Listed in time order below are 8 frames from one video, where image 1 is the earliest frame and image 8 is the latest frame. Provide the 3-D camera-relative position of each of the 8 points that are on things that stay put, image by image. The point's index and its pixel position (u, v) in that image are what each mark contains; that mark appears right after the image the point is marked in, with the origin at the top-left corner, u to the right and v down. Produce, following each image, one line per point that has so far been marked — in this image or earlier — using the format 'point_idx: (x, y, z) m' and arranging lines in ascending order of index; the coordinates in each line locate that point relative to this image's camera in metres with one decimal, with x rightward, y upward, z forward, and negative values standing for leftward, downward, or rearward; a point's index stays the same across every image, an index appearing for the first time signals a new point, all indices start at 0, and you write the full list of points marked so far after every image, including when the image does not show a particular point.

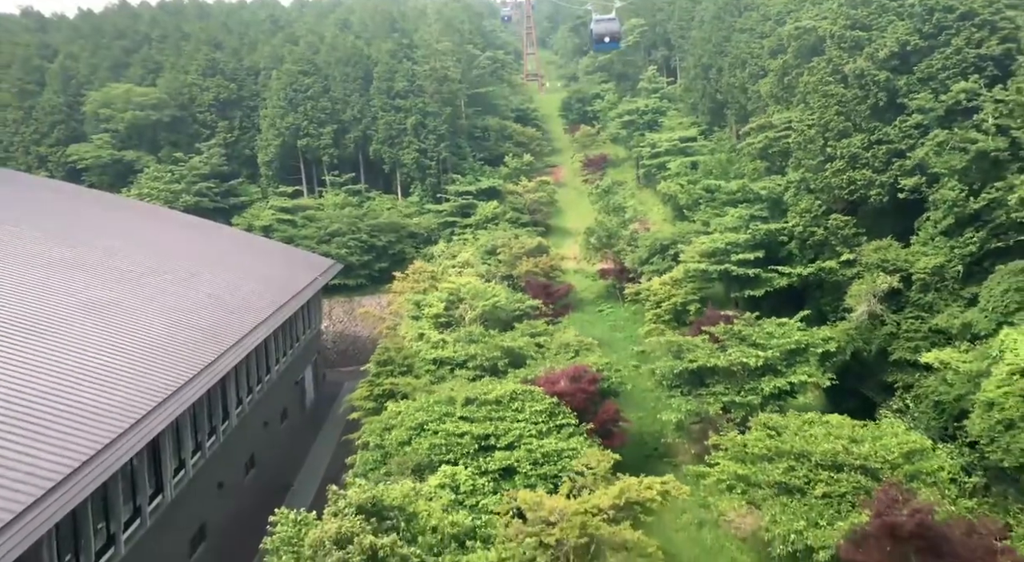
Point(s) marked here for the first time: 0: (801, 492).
0: (+3.8, -2.8, +11.4) m
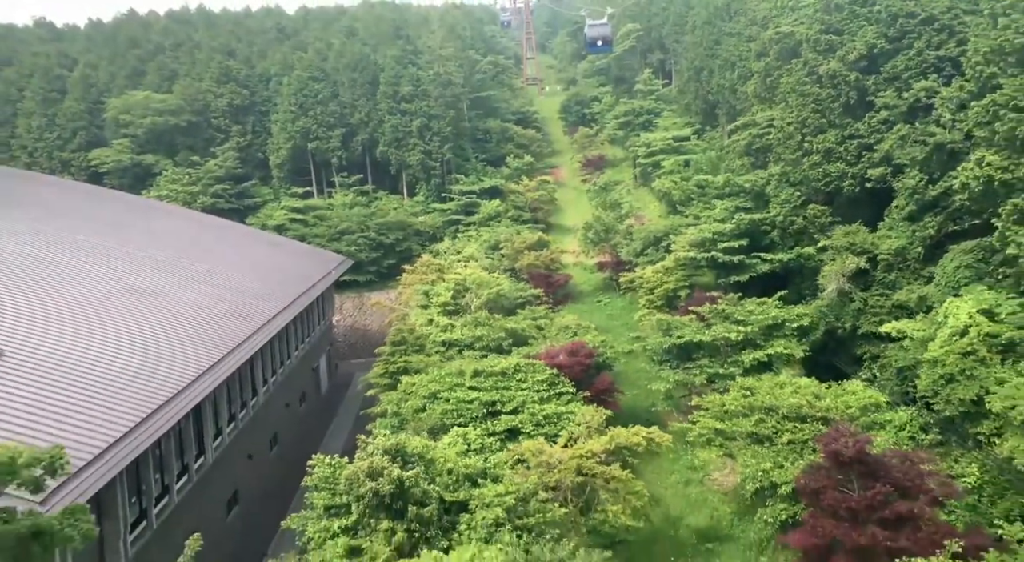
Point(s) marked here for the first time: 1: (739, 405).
0: (+3.9, -2.4, +13.0) m
1: (+3.7, -2.0, +13.7) m
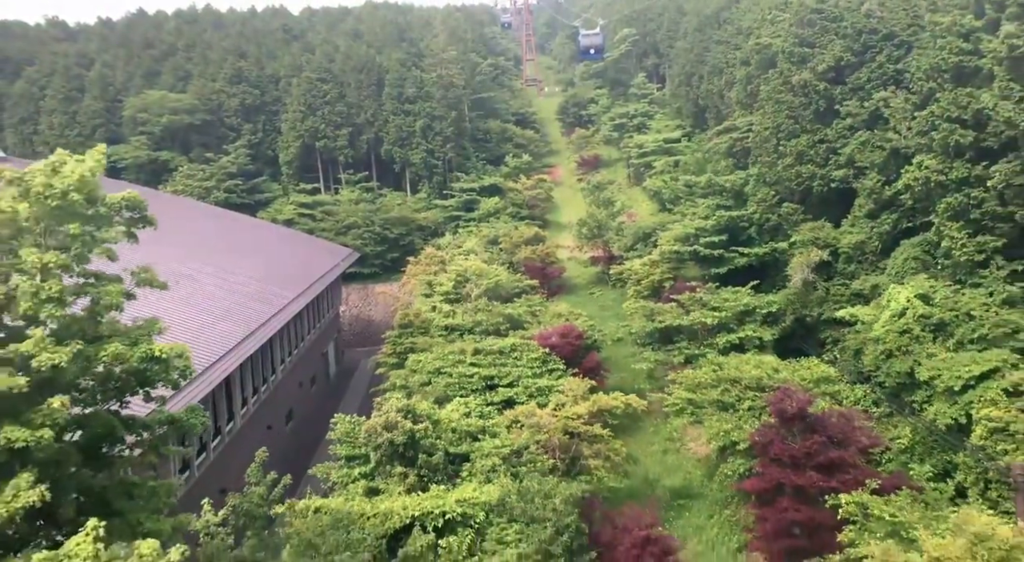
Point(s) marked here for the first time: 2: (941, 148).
0: (+3.8, -2.2, +14.8) m
1: (+3.6, -1.7, +15.5) m
2: (+7.6, +2.4, +15.2) m
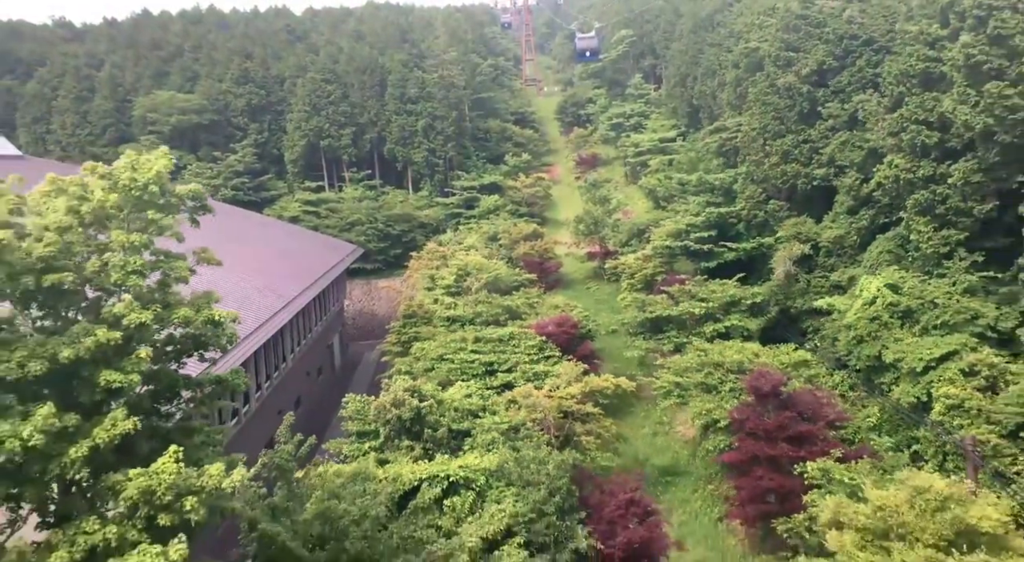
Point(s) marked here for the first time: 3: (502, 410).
0: (+3.8, -2.0, +15.9) m
1: (+3.6, -1.6, +16.7) m
2: (+7.6, +2.5, +16.3) m
3: (-0.2, -2.2, +14.9) m
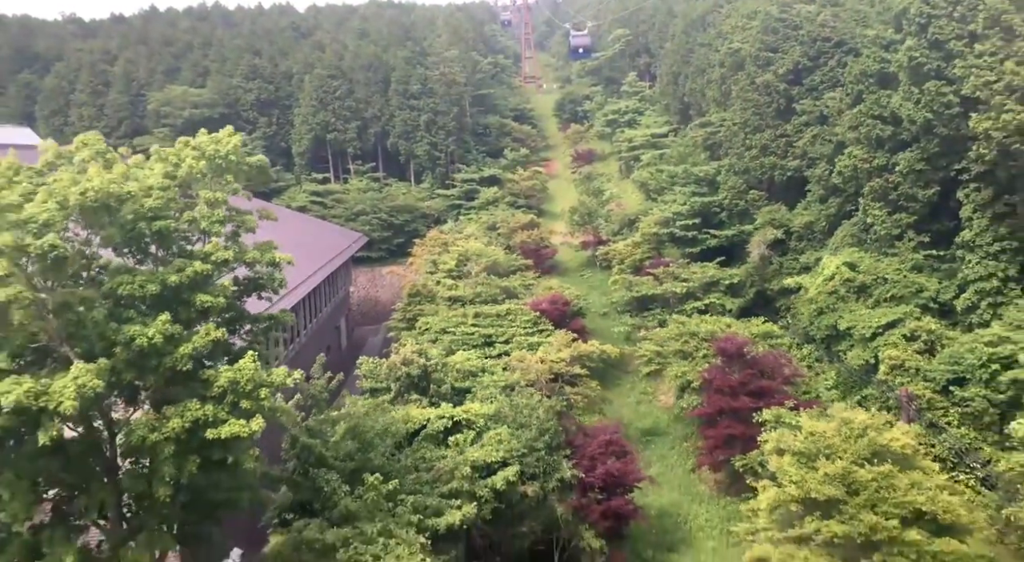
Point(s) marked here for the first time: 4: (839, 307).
0: (+3.7, -1.5, +17.8) m
1: (+3.5, -1.1, +18.5) m
2: (+7.5, +3.0, +18.1) m
3: (-0.2, -1.8, +16.8) m
4: (+6.5, -0.5, +17.1) m
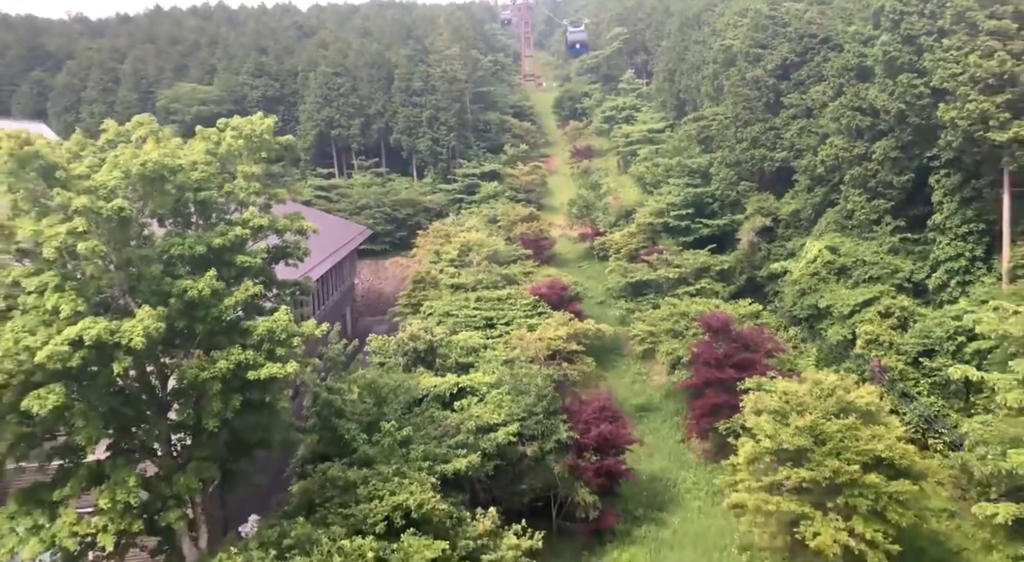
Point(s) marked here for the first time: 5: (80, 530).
0: (+3.7, -1.2, +18.8) m
1: (+3.5, -0.7, +19.5) m
2: (+7.5, +3.4, +19.2) m
3: (-0.2, -1.4, +17.8) m
4: (+6.5, -0.1, +18.1) m
5: (-3.9, -2.2, +7.8) m
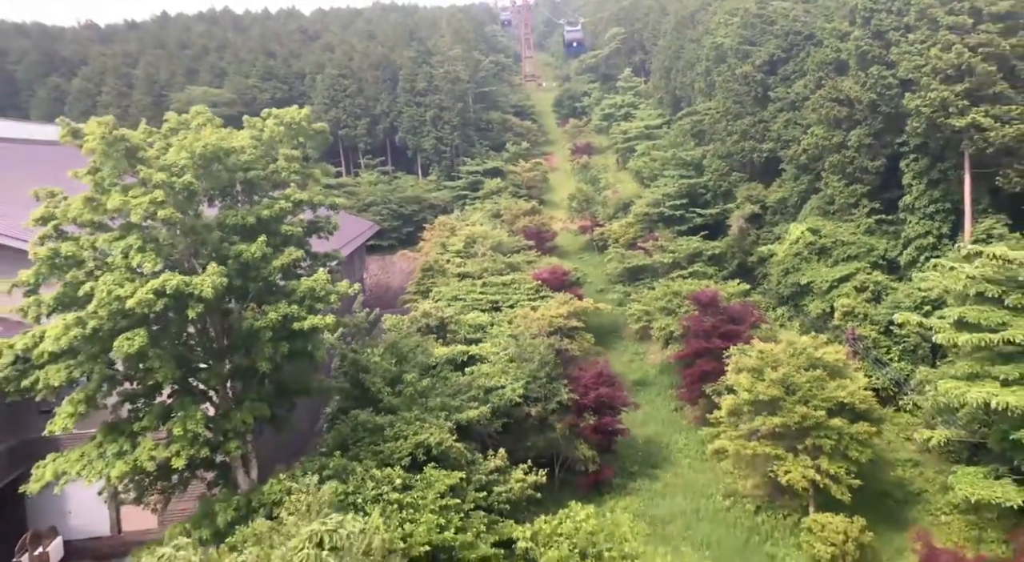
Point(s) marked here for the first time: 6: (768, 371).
0: (+3.8, -0.7, +20.2) m
1: (+3.6, -0.3, +20.9) m
2: (+7.6, +3.8, +20.6) m
3: (-0.1, -1.0, +19.2) m
4: (+6.6, +0.3, +19.5) m
5: (-3.8, -1.9, +9.2) m
6: (+3.8, -1.4, +12.8) m
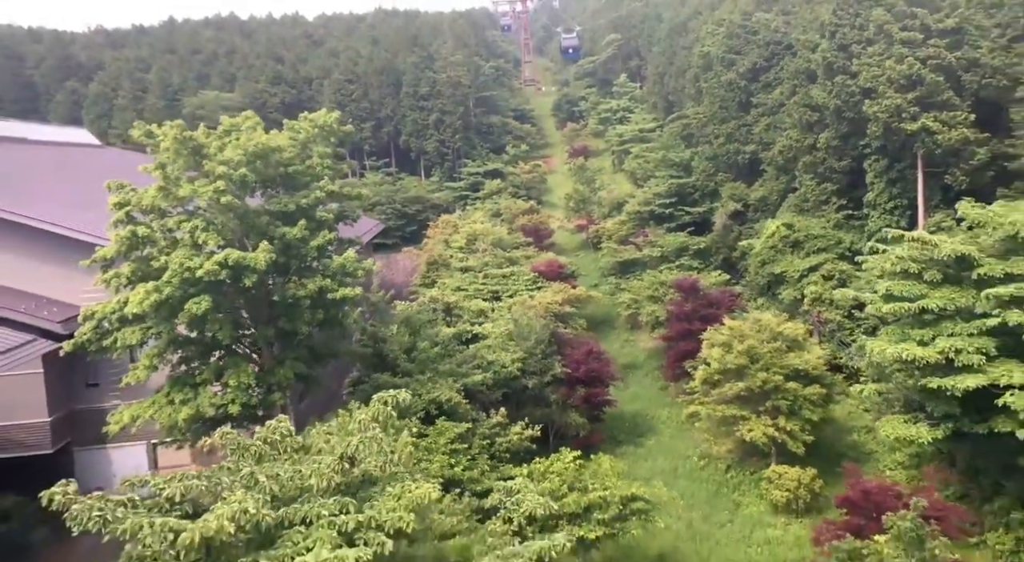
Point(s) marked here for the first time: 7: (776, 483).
0: (+3.8, -0.5, +22.0) m
1: (+3.6, 0.0, +22.7) m
2: (+7.6, +4.1, +22.4) m
3: (-0.1, -0.7, +21.0) m
4: (+6.6, +0.6, +21.3) m
5: (-3.9, -1.6, +11.0) m
6: (+3.8, -1.1, +14.6) m
7: (+4.2, -3.2, +13.7) m
